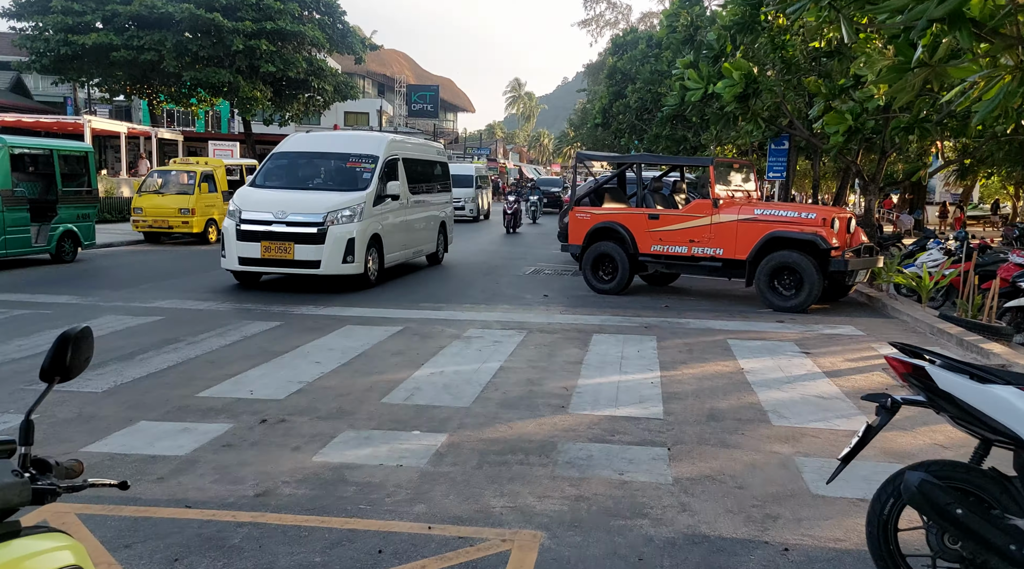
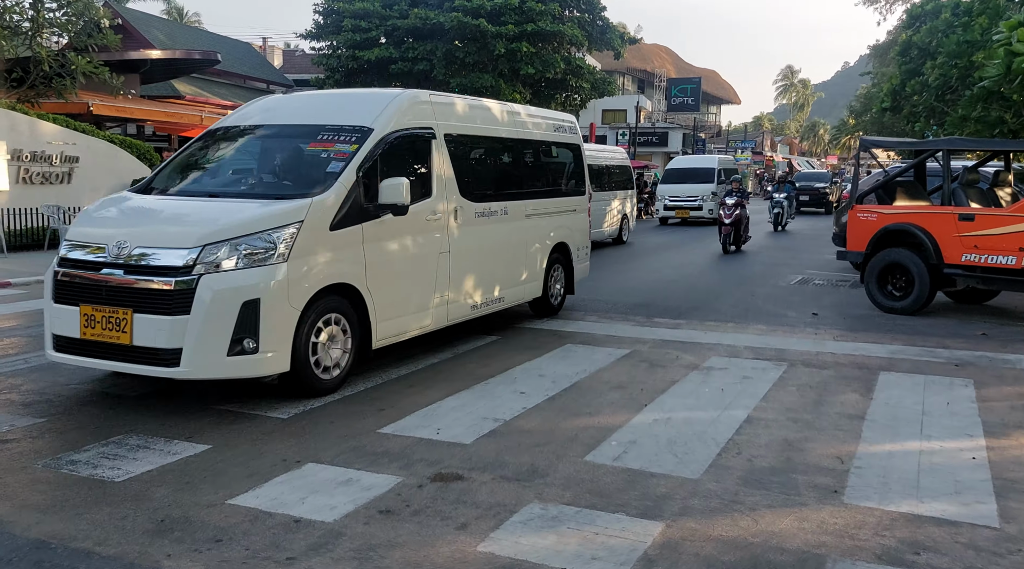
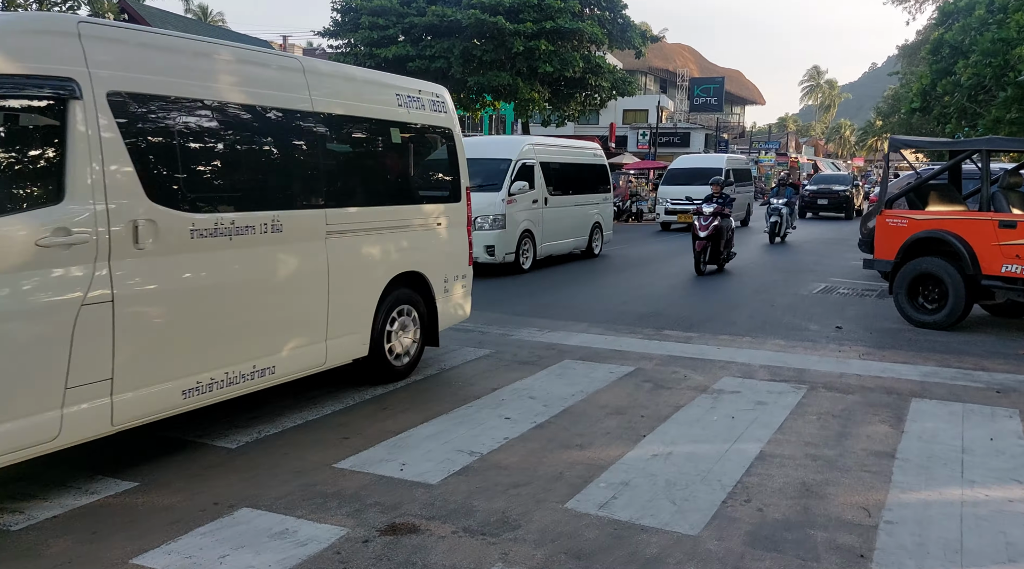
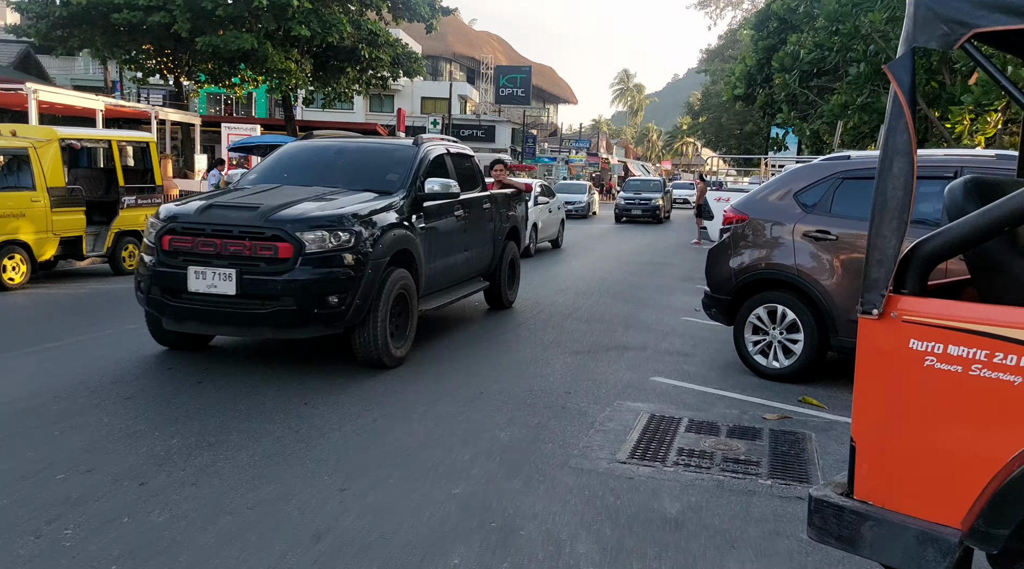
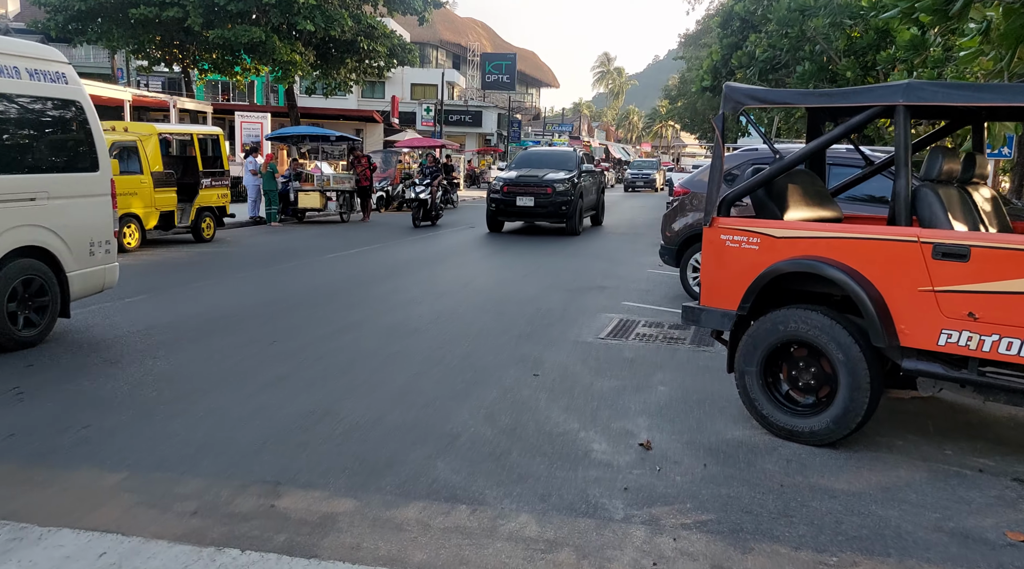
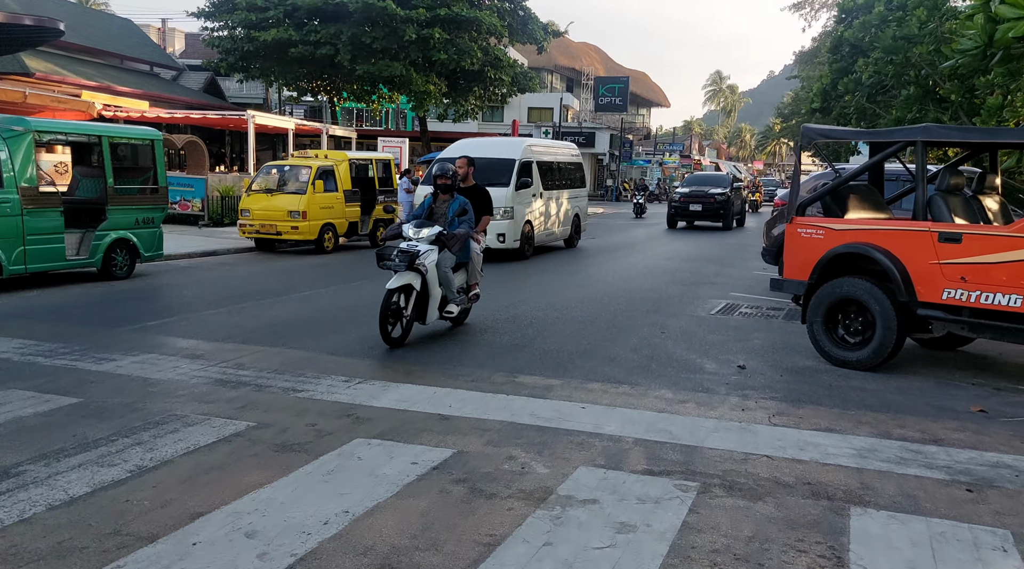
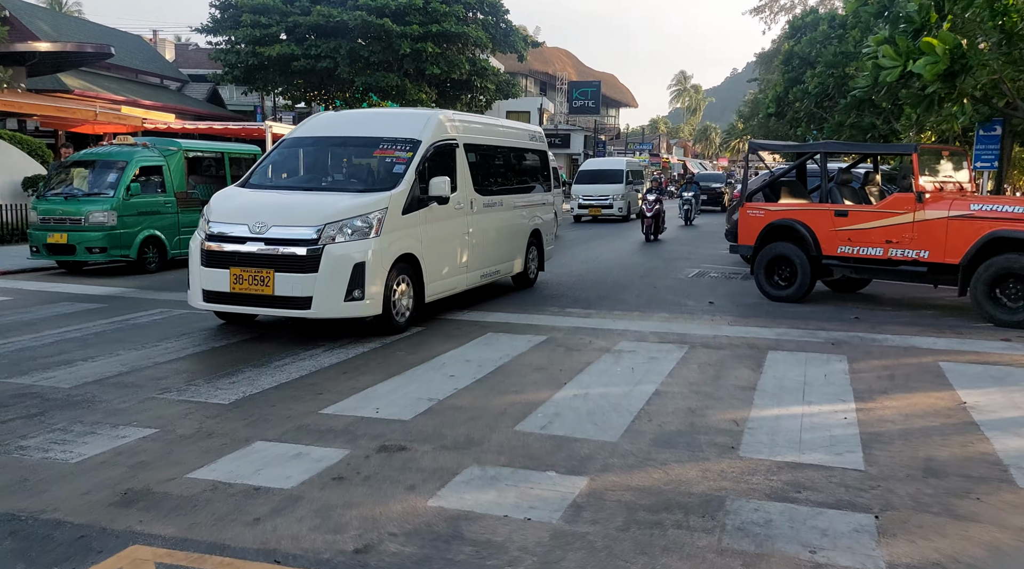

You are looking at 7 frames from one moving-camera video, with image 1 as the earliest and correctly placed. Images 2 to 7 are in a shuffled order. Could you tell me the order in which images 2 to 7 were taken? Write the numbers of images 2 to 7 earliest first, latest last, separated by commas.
7, 2, 3, 6, 5, 4
